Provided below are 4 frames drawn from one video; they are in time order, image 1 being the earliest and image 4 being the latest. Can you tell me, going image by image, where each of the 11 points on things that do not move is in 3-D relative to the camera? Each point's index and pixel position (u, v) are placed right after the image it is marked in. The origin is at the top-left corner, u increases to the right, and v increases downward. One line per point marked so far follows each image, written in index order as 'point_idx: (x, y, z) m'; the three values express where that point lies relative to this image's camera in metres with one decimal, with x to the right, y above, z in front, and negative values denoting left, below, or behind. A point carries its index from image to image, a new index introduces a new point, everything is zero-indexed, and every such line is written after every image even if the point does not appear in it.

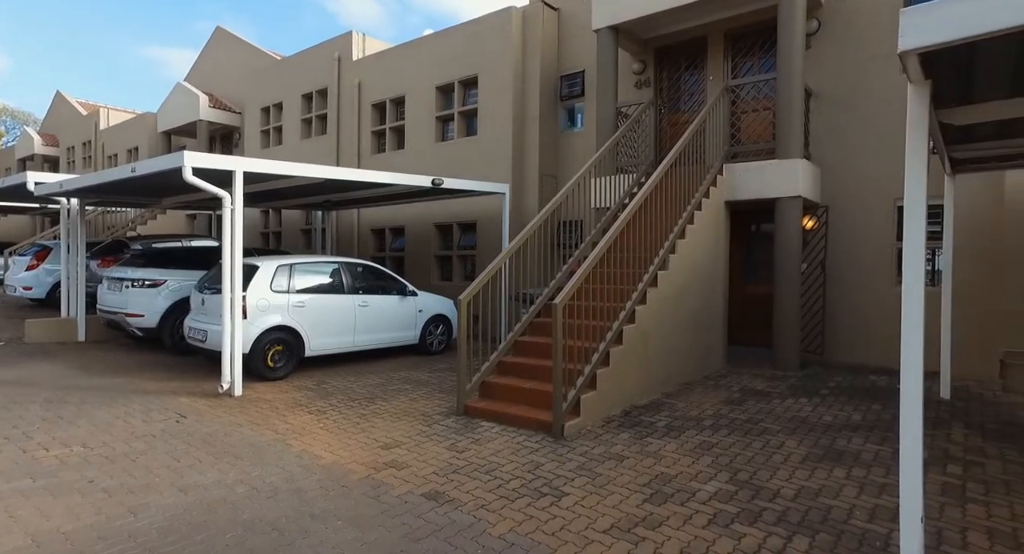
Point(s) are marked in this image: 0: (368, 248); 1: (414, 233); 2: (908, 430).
0: (-3.3, +0.7, +13.6) m
1: (-2.1, +0.9, +12.7) m
2: (+2.0, -0.8, +2.9) m
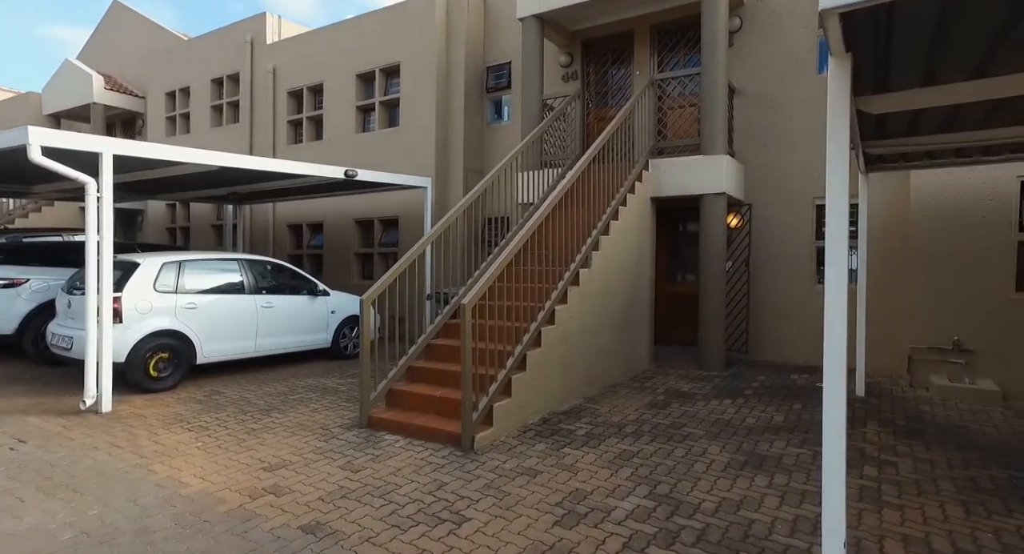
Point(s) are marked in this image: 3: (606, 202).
0: (-4.9, +0.7, +12.7) m
1: (-3.6, +1.0, +12.0) m
2: (+1.5, -0.7, +2.7) m
3: (+1.1, +0.9, +7.0) m
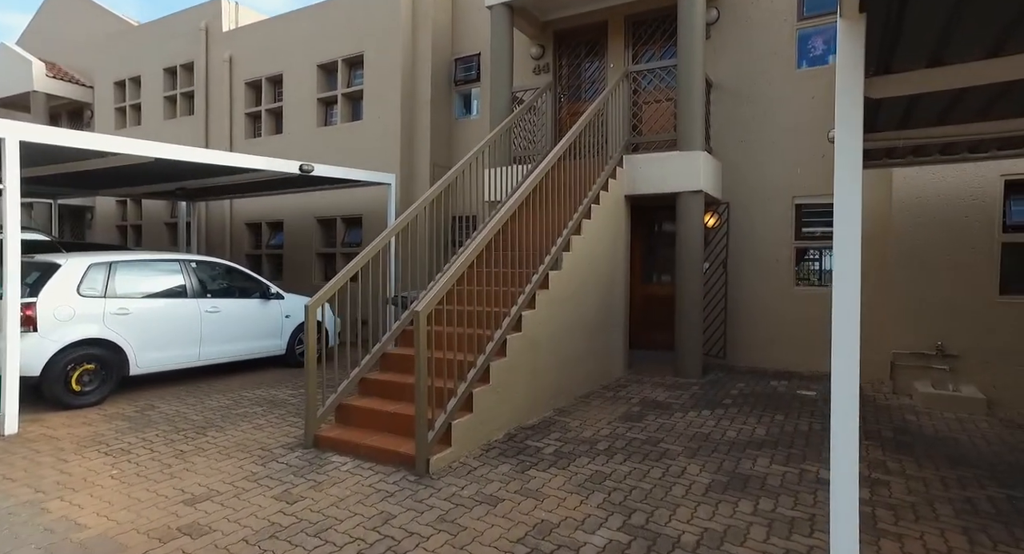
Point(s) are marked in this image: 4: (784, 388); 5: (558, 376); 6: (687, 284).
0: (-5.5, +0.7, +12.0) m
1: (-4.2, +0.9, +11.3) m
2: (+1.3, -0.8, +2.3) m
3: (+0.7, +0.9, +6.6) m
4: (+3.1, -1.3, +6.7) m
5: (+0.4, -1.0, +5.8) m
6: (+2.2, -0.1, +7.3) m
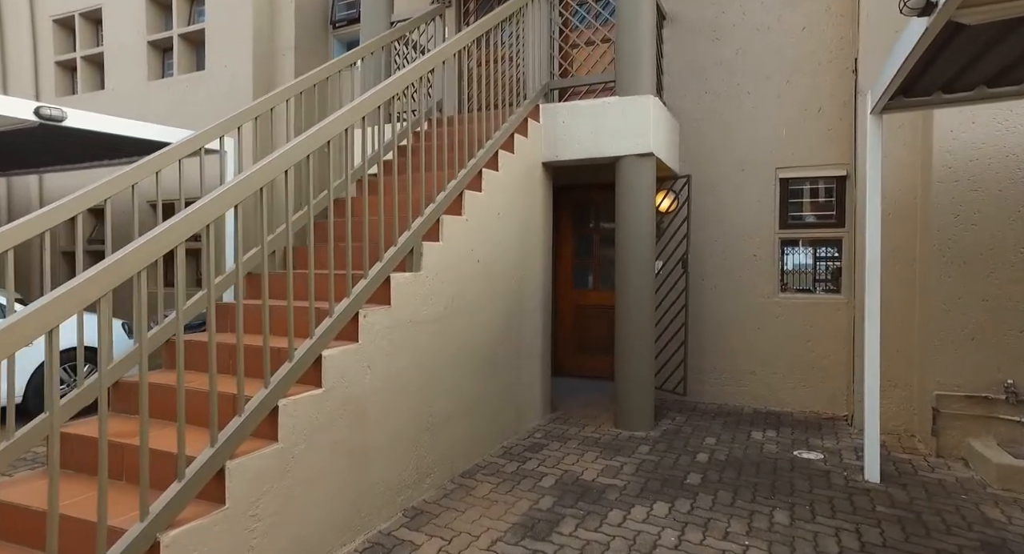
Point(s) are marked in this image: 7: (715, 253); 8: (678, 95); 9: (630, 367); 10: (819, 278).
0: (-7.1, +0.6, +9.1) m
1: (-5.7, +0.9, +8.5) m
2: (+0.5, -0.8, 0.0) m
3: (-0.4, +0.8, +4.2) m
4: (+2.0, -1.3, +4.5) m
5: (-0.6, -1.0, +3.4) m
6: (+1.0, -0.1, +5.0) m
7: (+2.0, +0.2, +5.7) m
8: (+1.7, +1.8, +5.9) m
9: (+1.0, -0.8, +5.0) m
10: (+3.0, 0.0, +5.4) m
